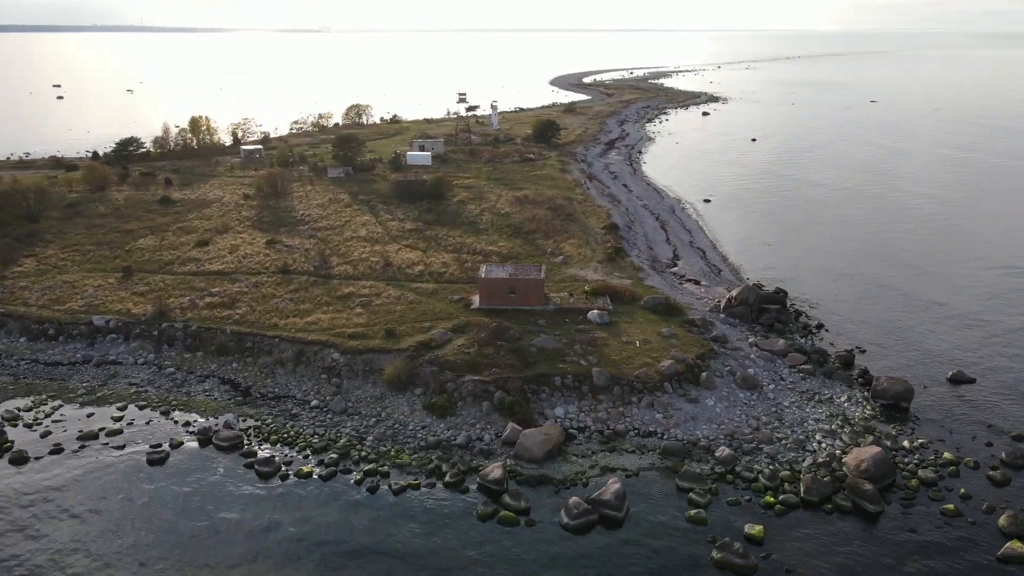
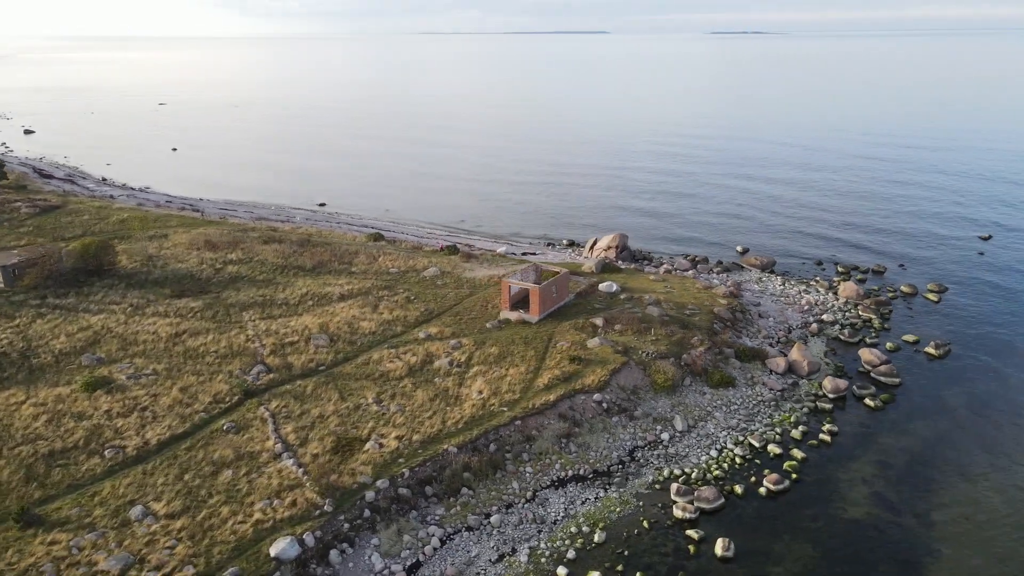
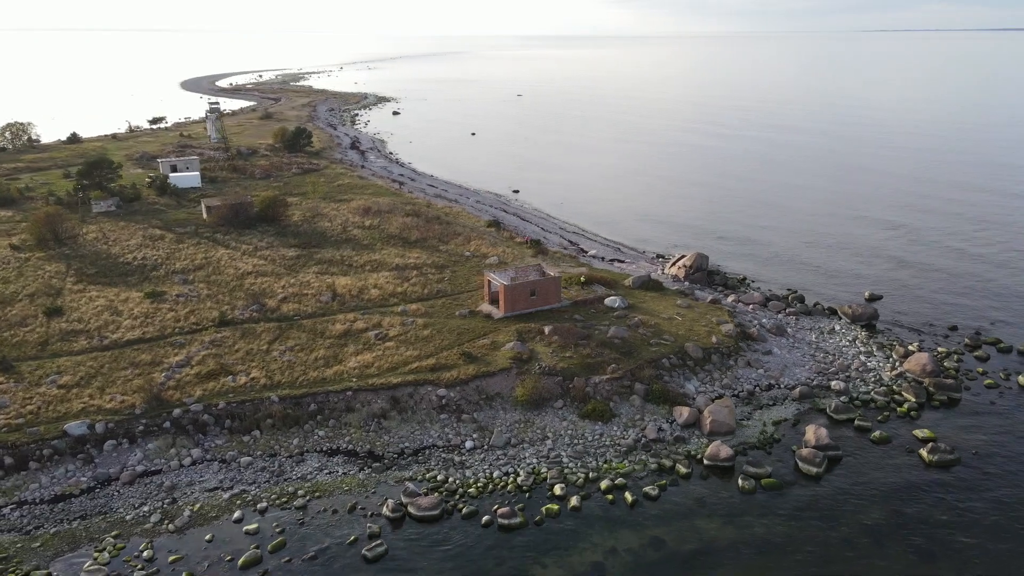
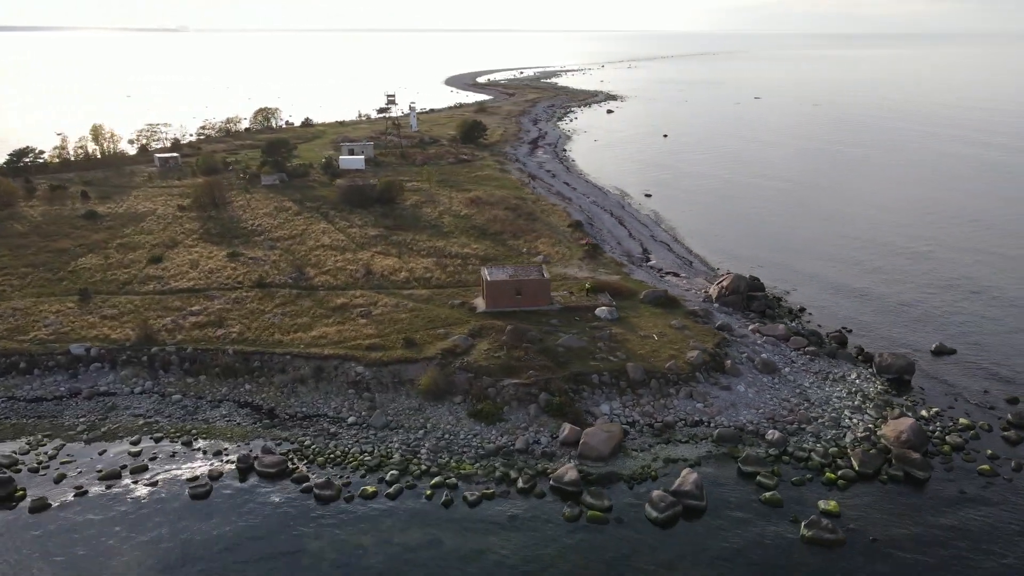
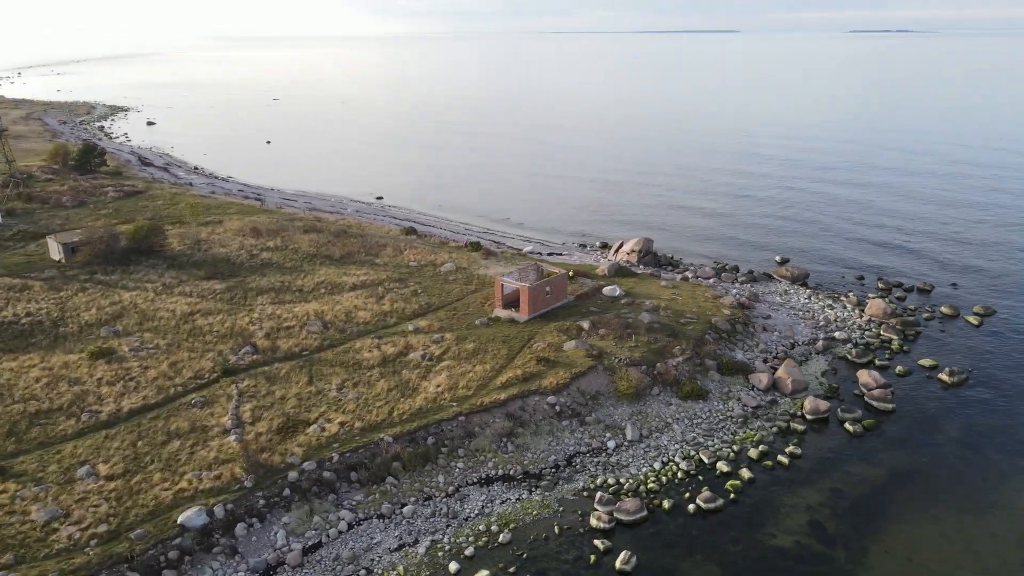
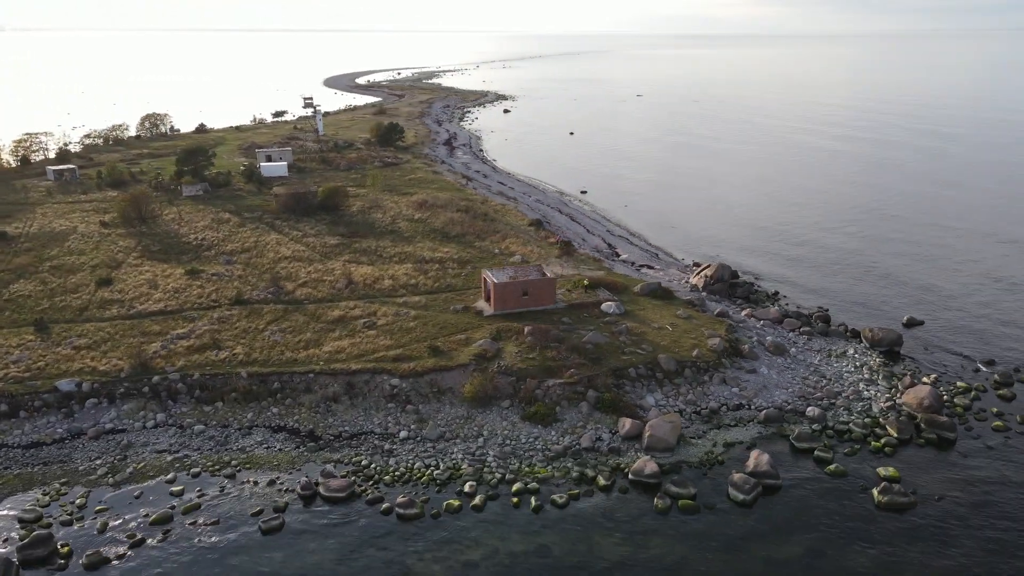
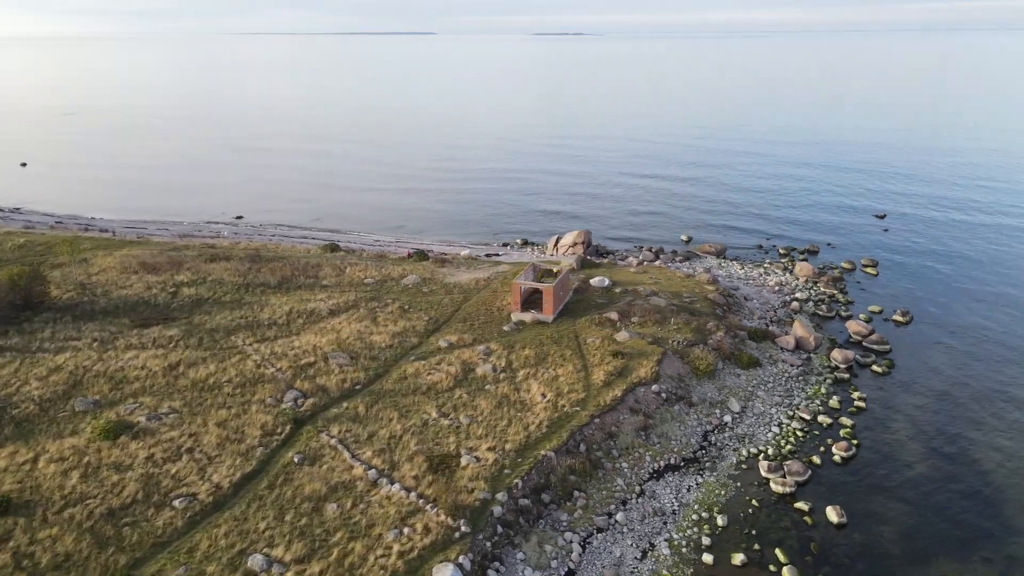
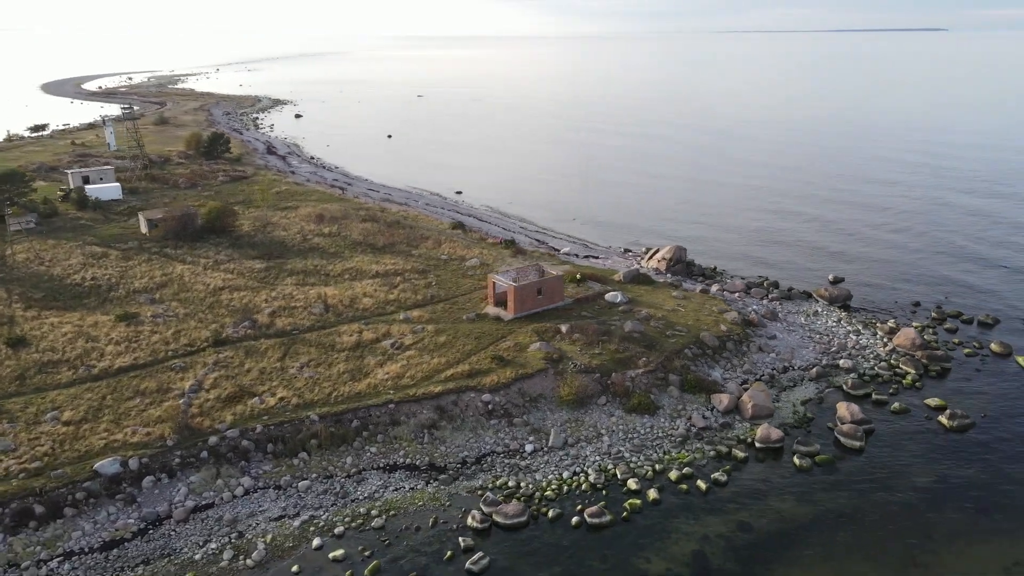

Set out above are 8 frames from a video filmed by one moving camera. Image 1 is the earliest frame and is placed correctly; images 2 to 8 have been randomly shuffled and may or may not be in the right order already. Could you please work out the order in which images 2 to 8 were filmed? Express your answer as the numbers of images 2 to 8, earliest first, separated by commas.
4, 6, 3, 8, 5, 2, 7
